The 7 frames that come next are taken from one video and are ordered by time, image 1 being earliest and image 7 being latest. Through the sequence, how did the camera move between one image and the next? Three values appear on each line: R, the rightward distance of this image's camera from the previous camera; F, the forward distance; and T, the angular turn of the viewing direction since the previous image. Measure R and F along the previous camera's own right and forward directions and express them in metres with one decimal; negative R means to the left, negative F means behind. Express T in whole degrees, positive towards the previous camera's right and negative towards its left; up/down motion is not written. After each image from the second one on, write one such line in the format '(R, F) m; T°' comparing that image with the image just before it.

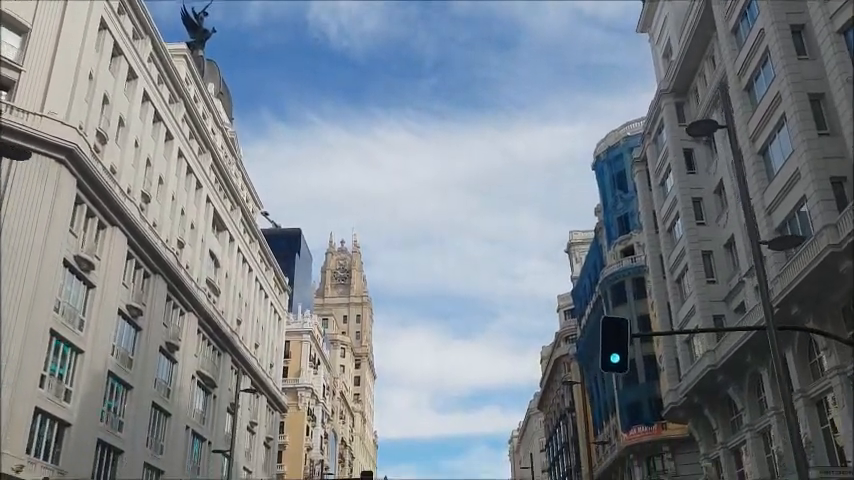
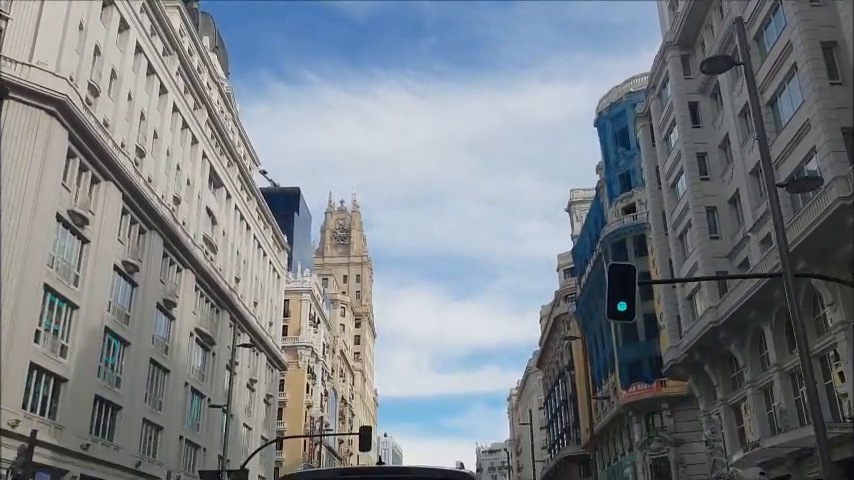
(0.0, +0.5) m; 0°
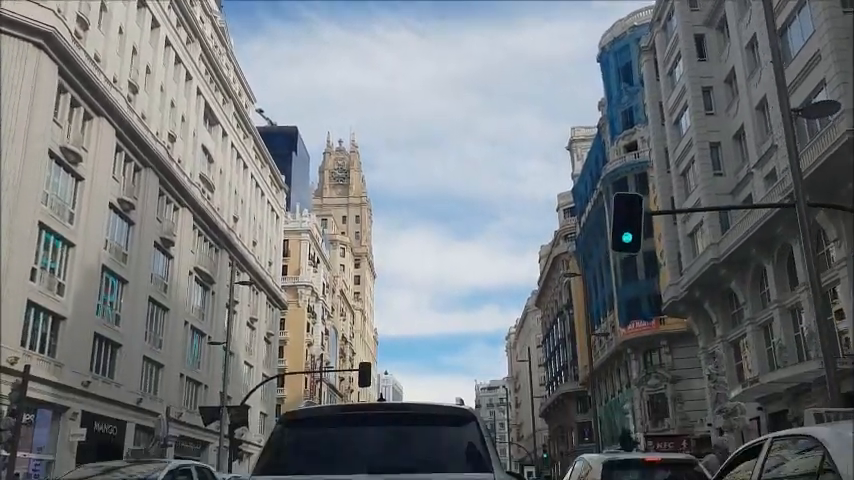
(0.0, +0.4) m; 0°
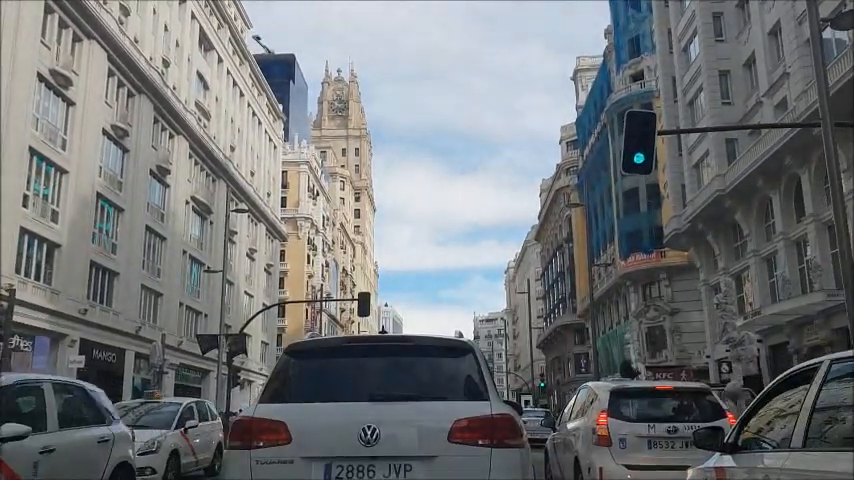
(0.0, +0.5) m; 0°
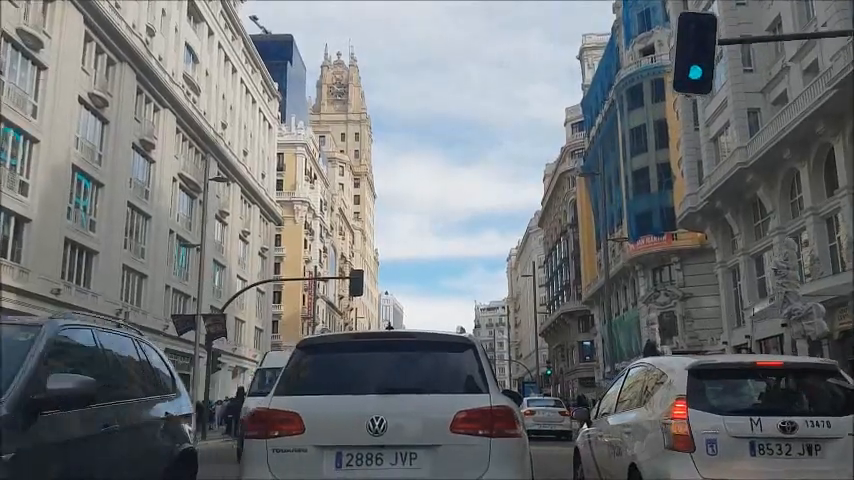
(+0.1, +2.2) m; 0°
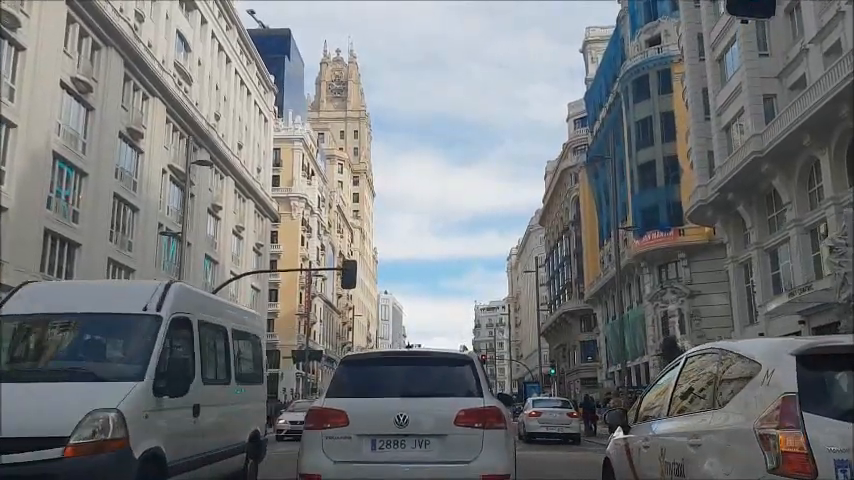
(+0.1, +1.5) m; 0°
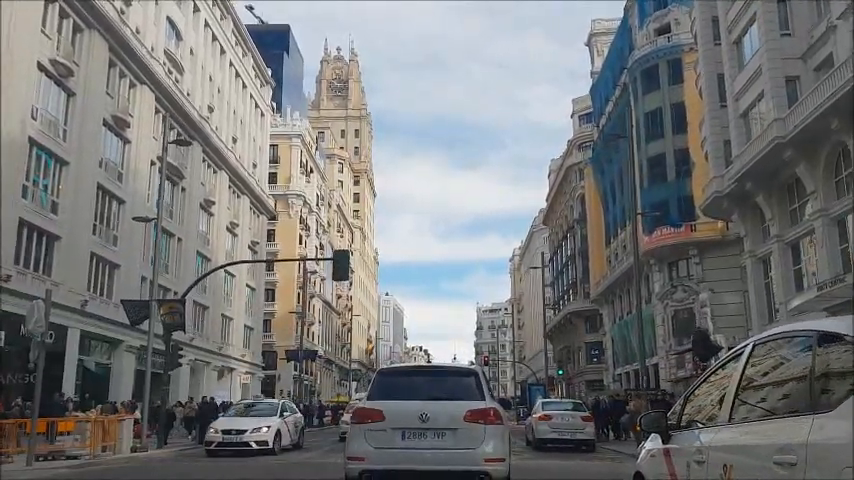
(+0.1, +1.8) m; 0°
